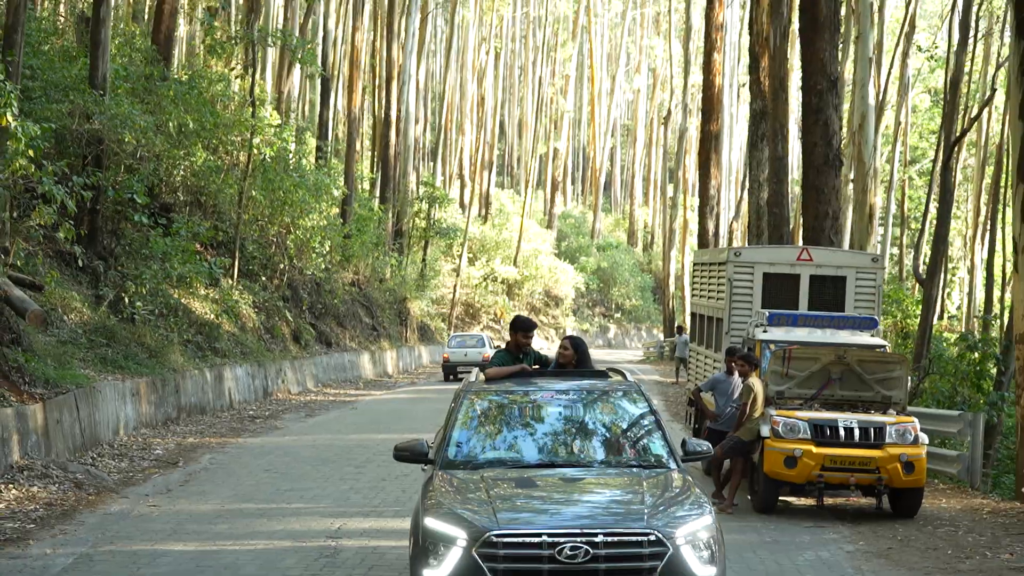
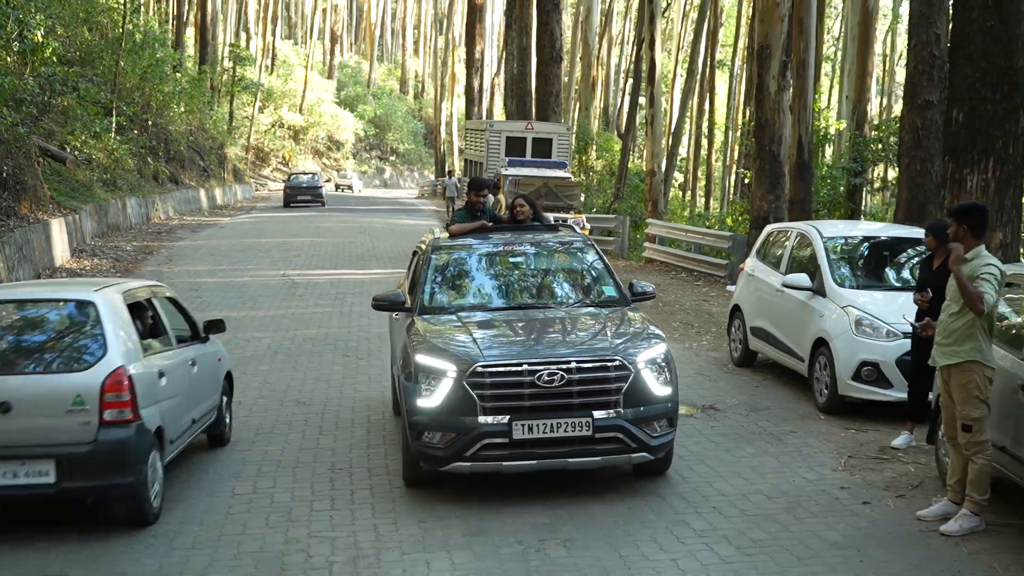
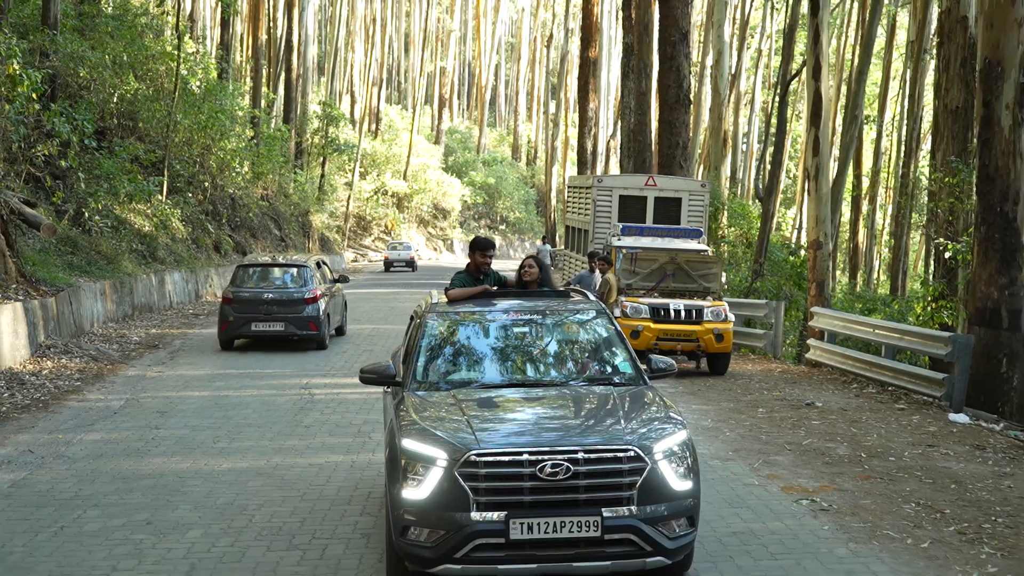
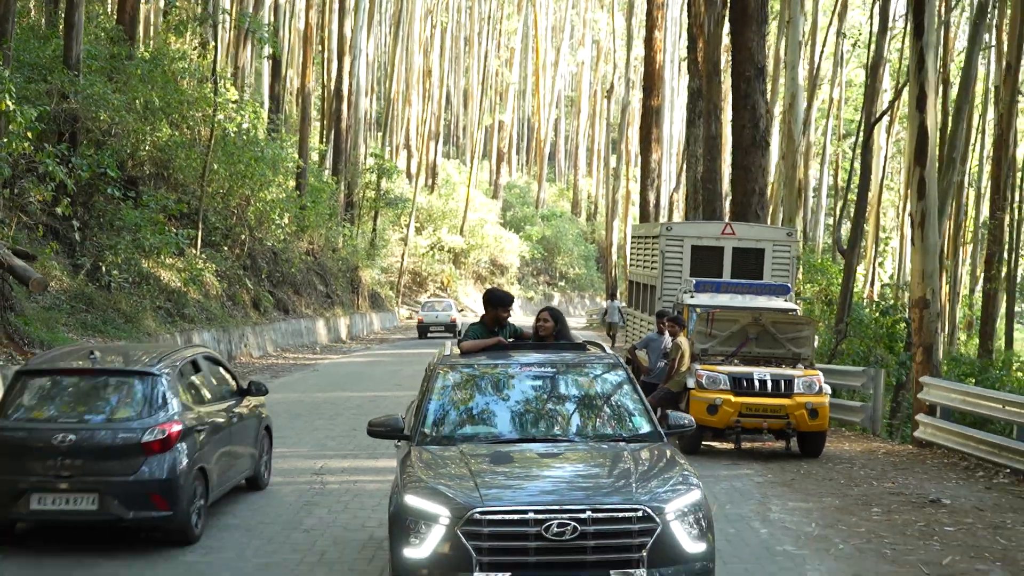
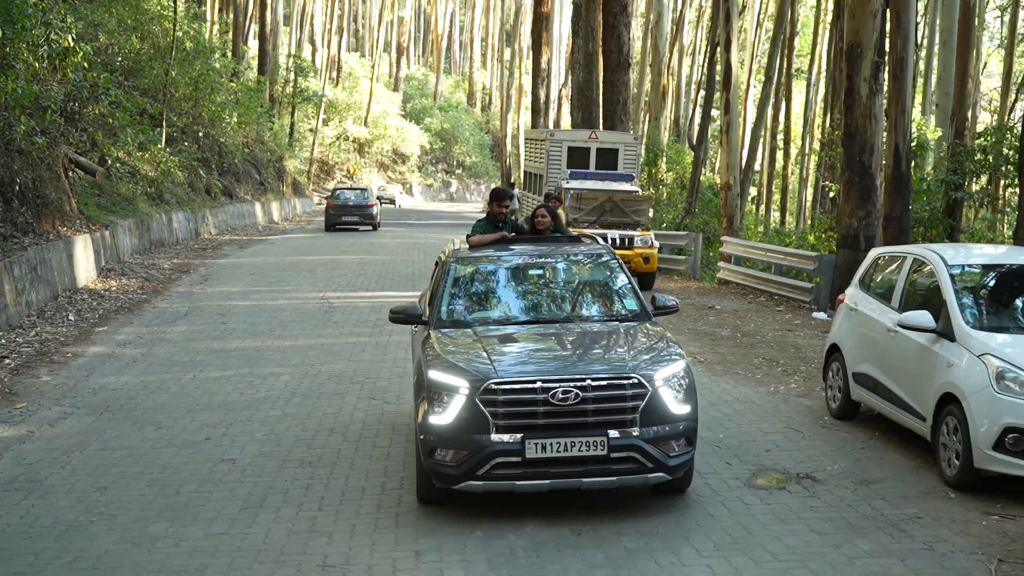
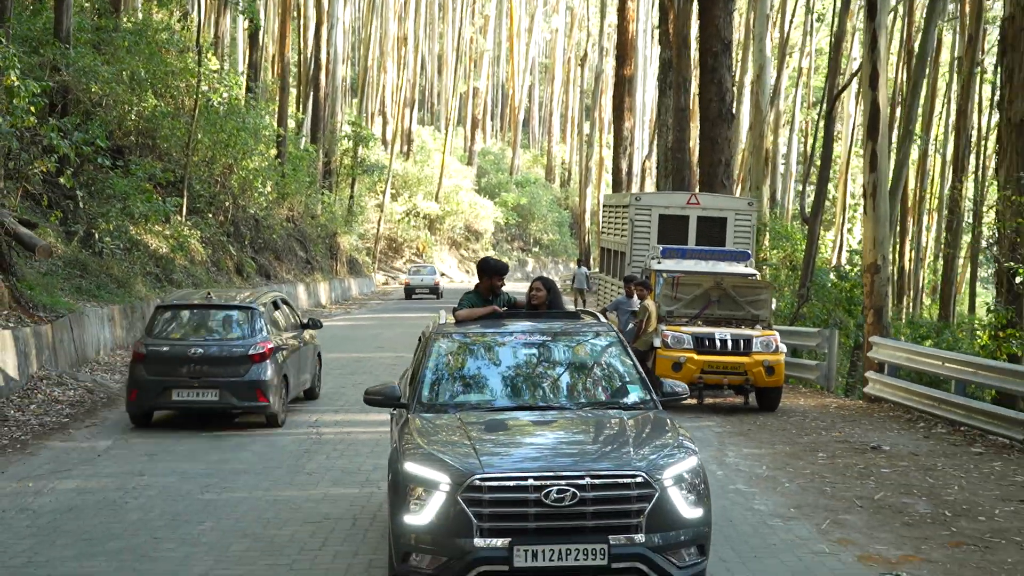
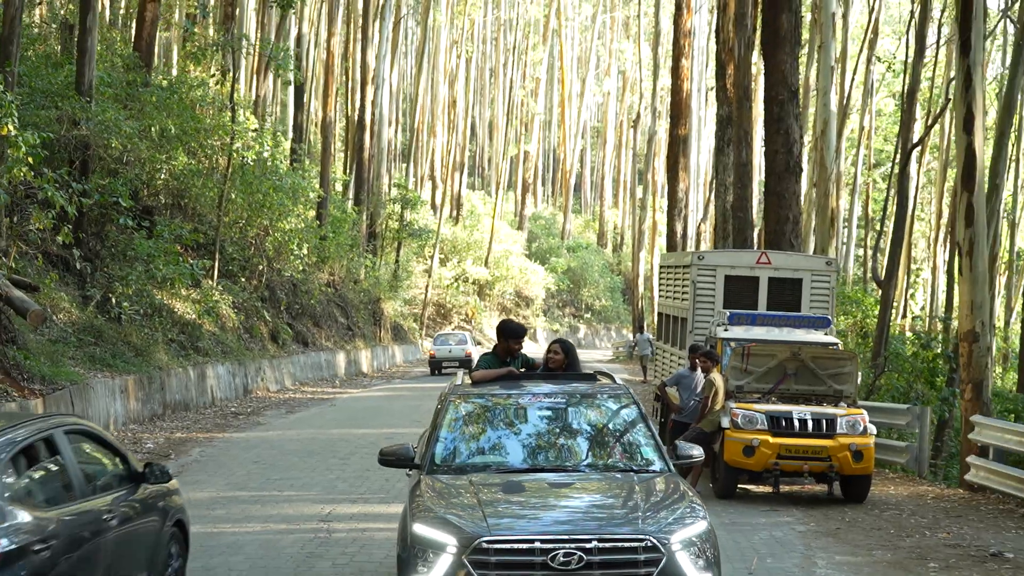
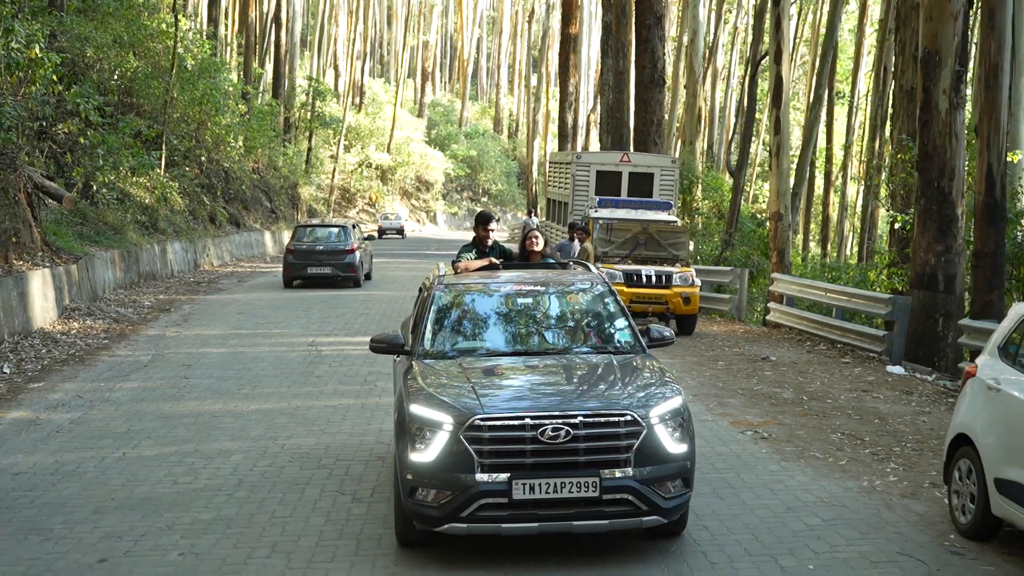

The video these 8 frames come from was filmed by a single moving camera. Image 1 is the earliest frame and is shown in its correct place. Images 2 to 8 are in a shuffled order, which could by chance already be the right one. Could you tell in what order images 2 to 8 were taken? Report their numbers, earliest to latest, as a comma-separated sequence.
7, 4, 6, 3, 8, 5, 2
